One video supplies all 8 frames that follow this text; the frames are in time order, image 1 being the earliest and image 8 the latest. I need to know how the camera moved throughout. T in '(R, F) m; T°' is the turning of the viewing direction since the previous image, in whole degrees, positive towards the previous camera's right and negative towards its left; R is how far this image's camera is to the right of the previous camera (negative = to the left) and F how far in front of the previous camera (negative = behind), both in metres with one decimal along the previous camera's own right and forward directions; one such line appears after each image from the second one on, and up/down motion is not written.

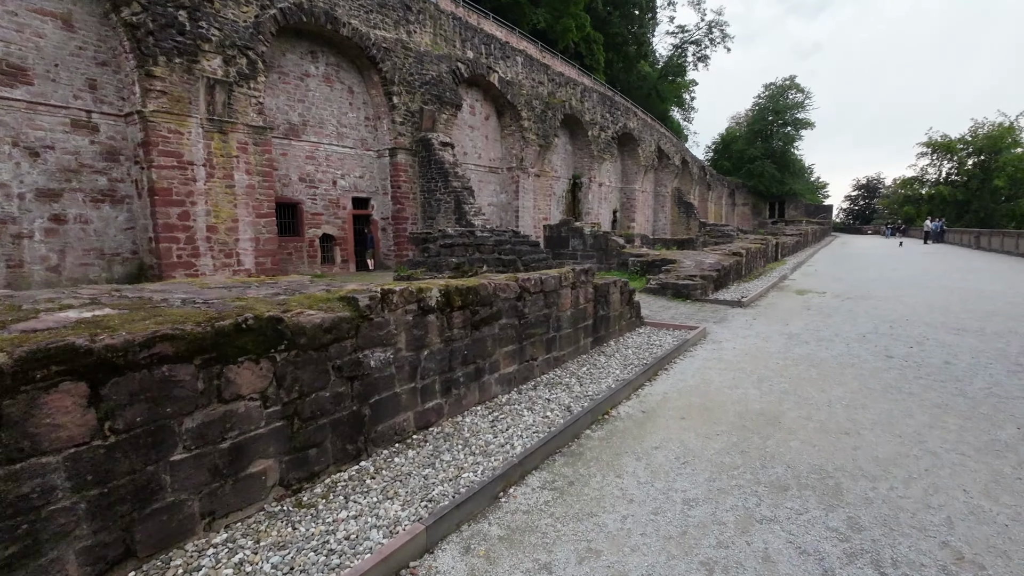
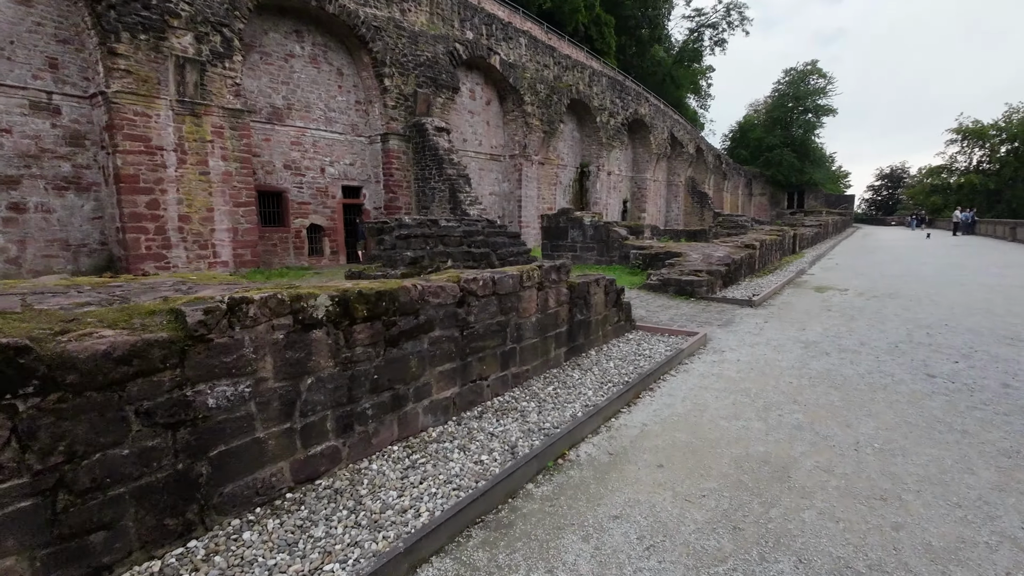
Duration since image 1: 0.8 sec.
(+0.5, +0.9) m; -2°
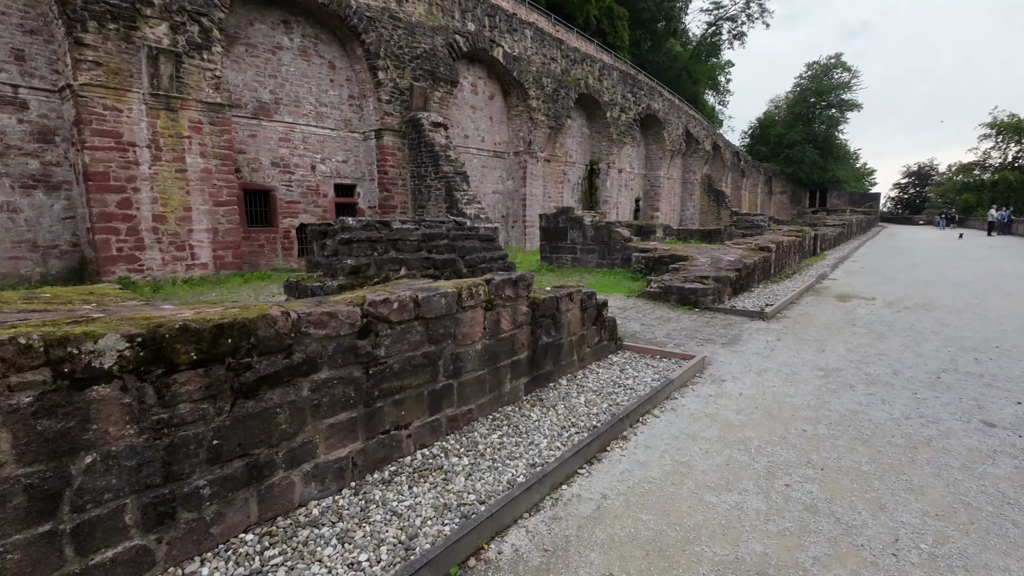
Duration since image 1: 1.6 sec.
(+0.5, +0.8) m; -2°
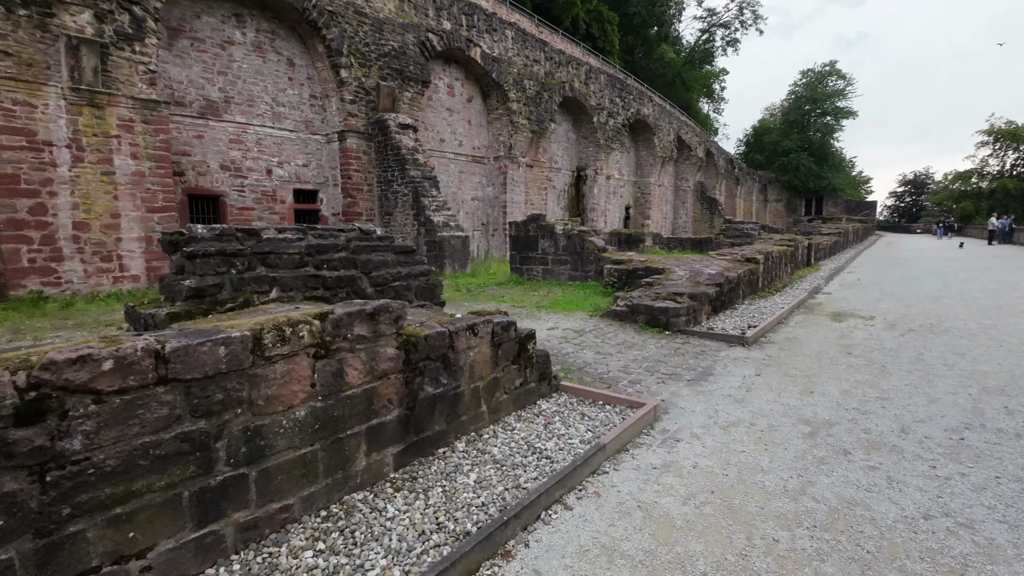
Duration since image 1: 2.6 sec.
(+0.8, +1.0) m; 0°
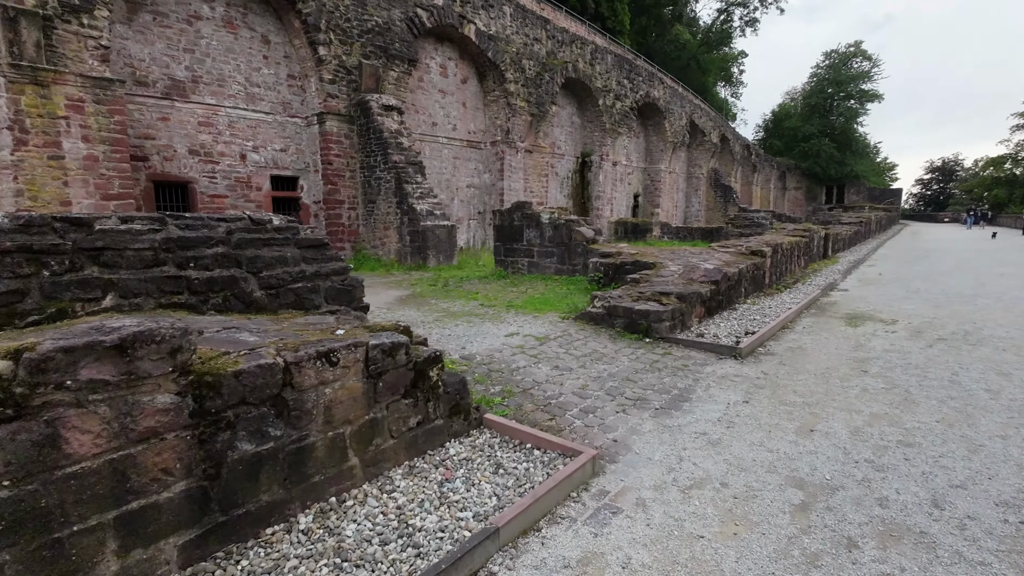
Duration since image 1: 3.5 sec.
(+0.7, +0.9) m; -2°
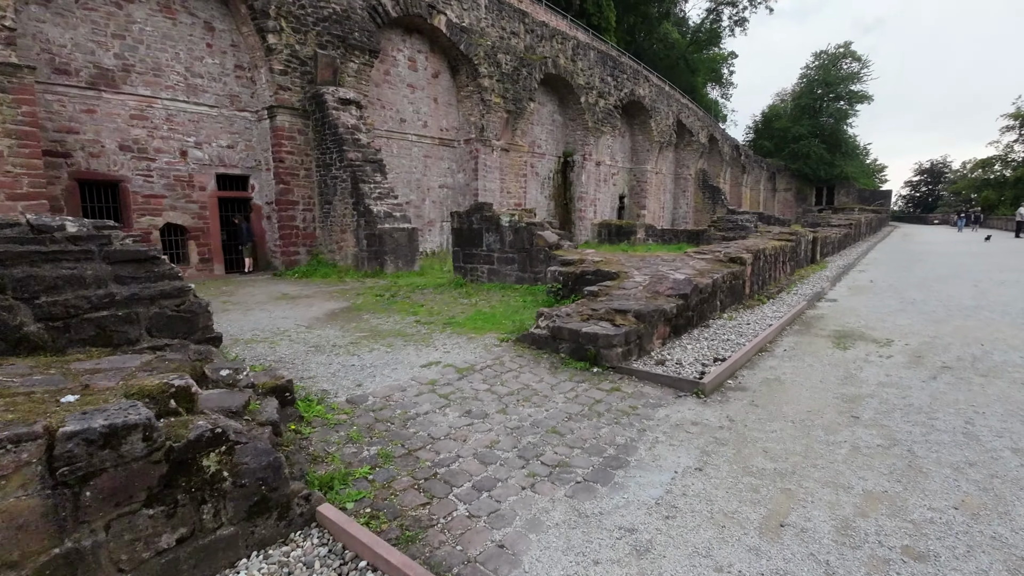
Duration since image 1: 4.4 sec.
(+0.7, +0.9) m; +1°
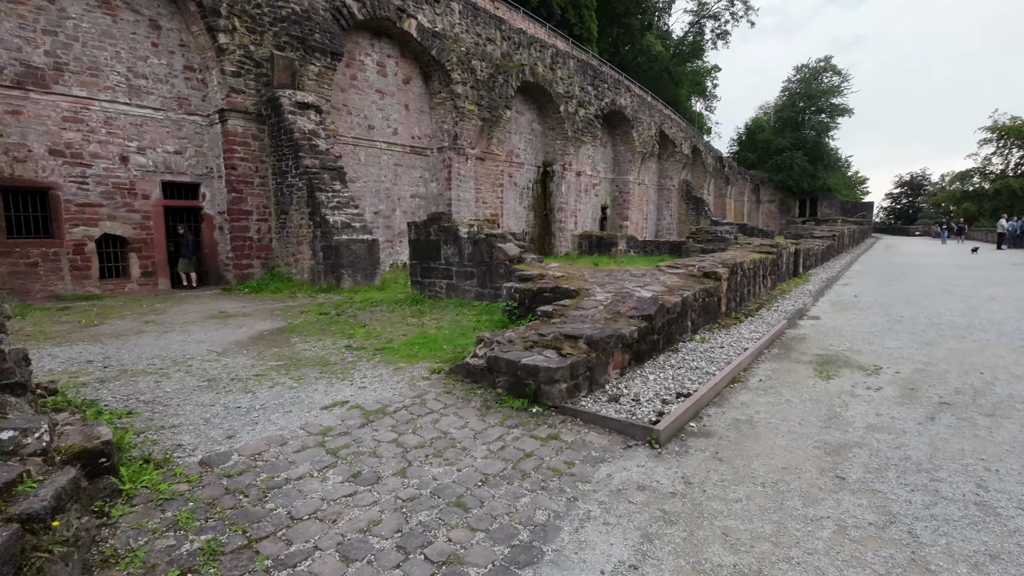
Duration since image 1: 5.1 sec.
(+0.5, +0.7) m; +1°
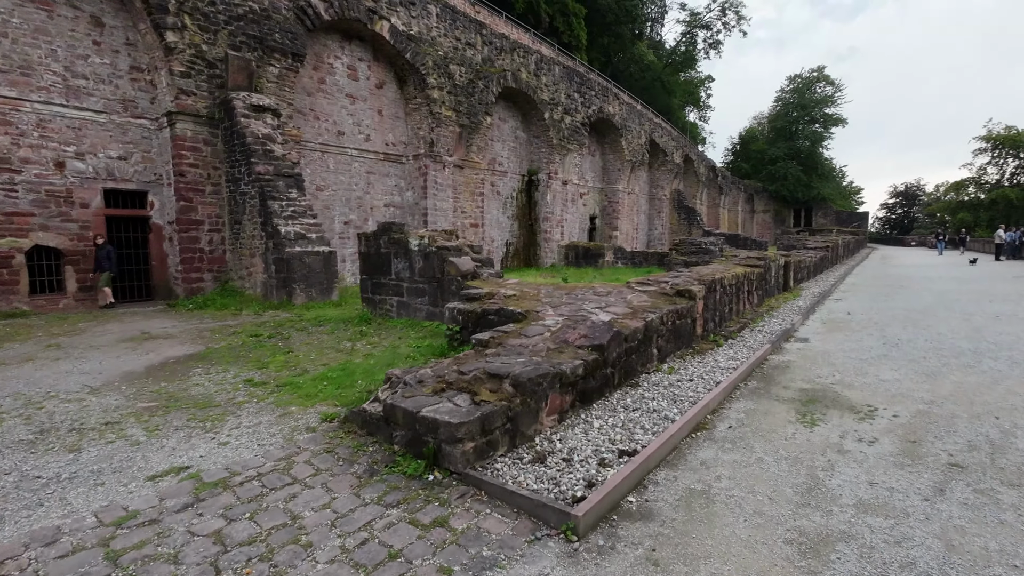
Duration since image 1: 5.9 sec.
(+0.6, +0.8) m; 0°
